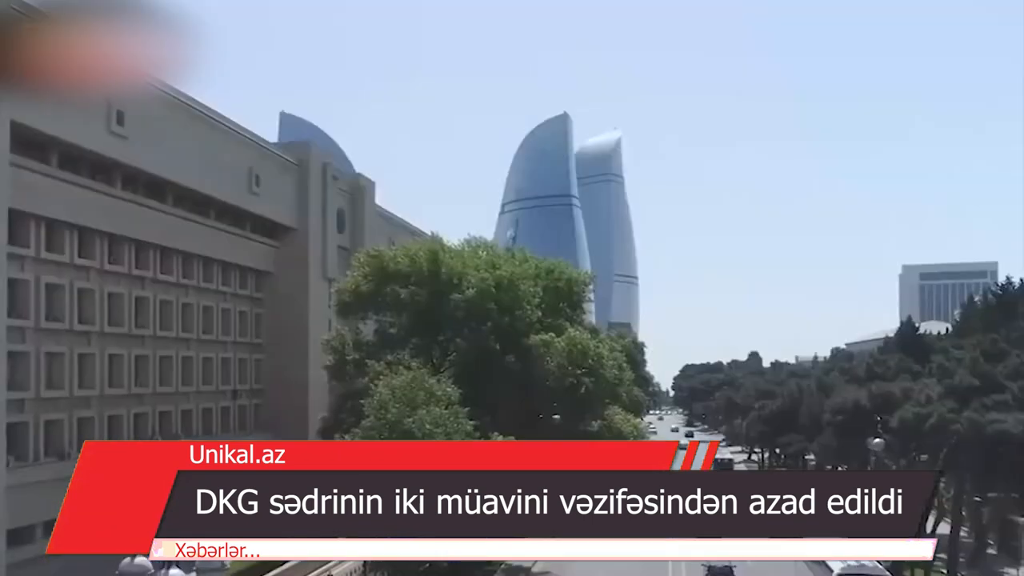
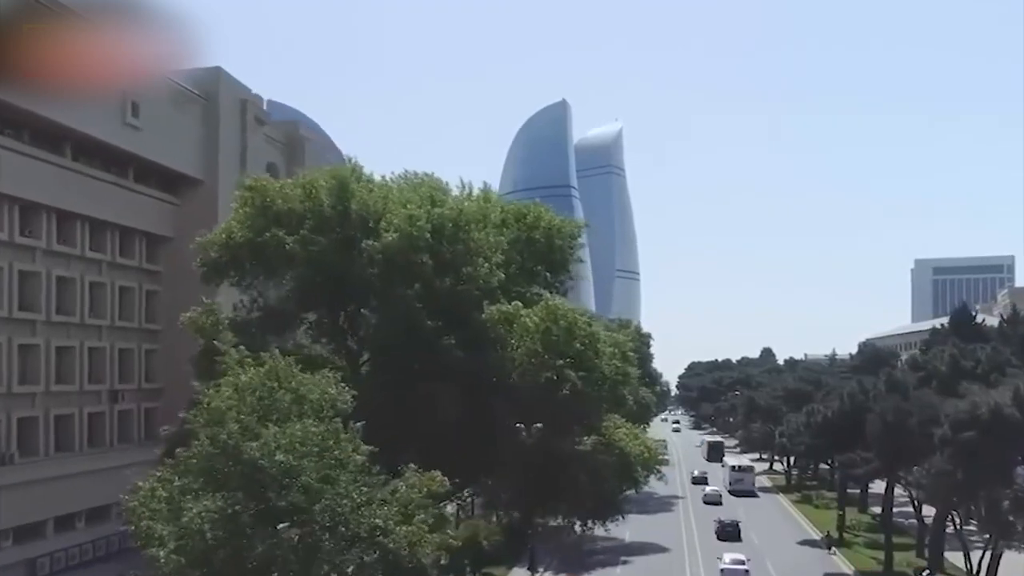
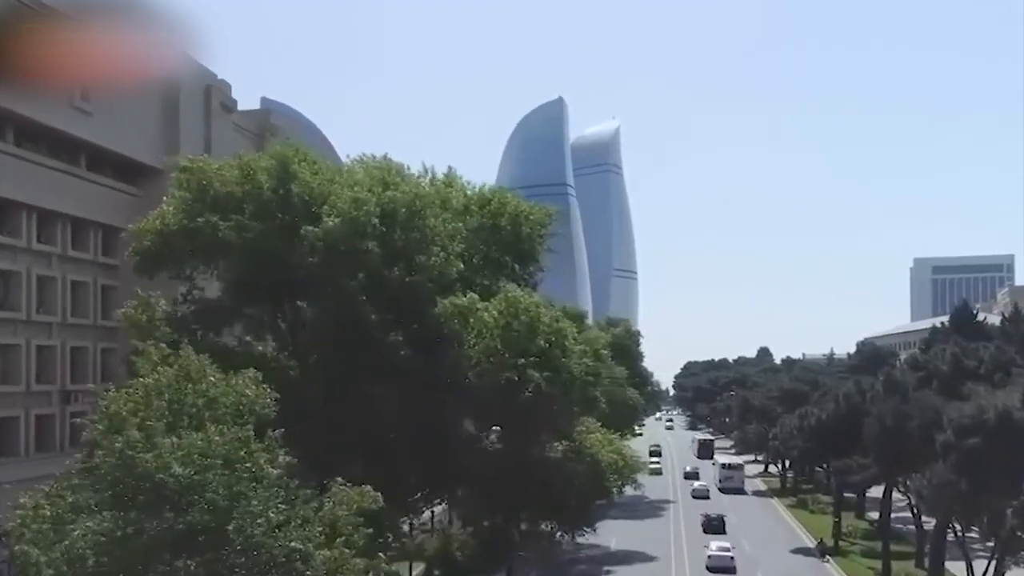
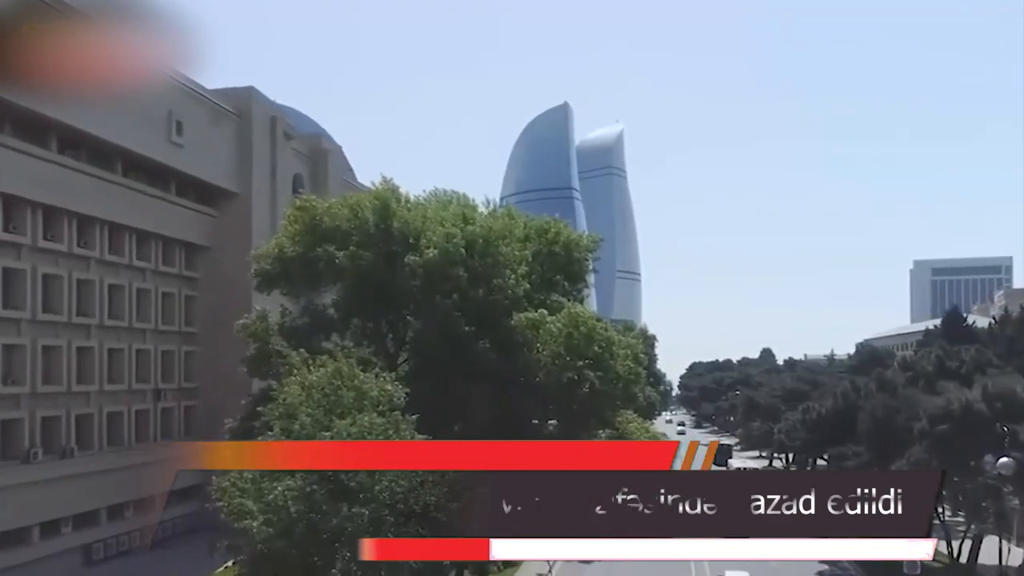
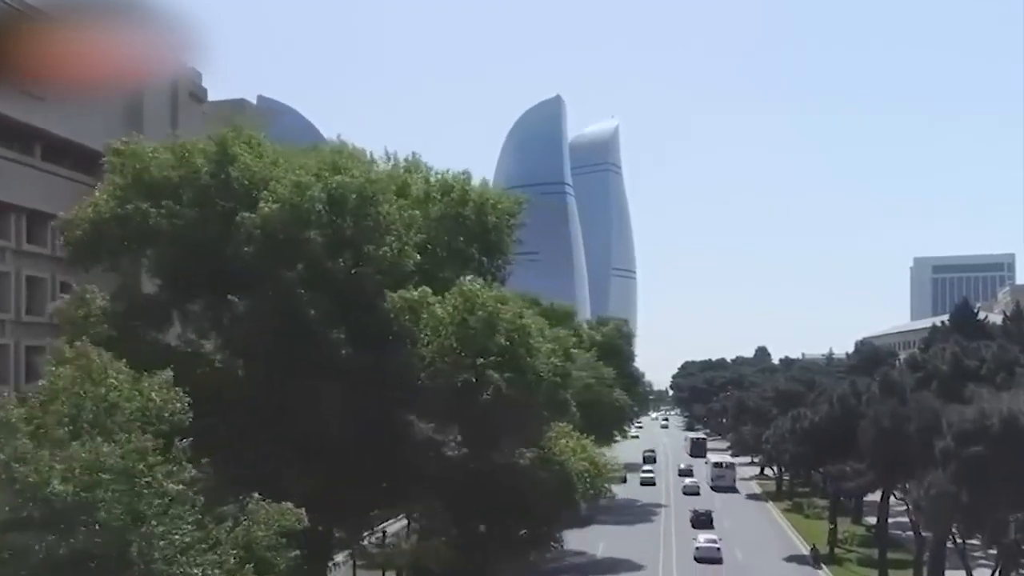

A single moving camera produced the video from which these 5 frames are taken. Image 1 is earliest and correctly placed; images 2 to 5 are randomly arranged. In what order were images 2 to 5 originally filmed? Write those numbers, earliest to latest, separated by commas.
4, 2, 3, 5
